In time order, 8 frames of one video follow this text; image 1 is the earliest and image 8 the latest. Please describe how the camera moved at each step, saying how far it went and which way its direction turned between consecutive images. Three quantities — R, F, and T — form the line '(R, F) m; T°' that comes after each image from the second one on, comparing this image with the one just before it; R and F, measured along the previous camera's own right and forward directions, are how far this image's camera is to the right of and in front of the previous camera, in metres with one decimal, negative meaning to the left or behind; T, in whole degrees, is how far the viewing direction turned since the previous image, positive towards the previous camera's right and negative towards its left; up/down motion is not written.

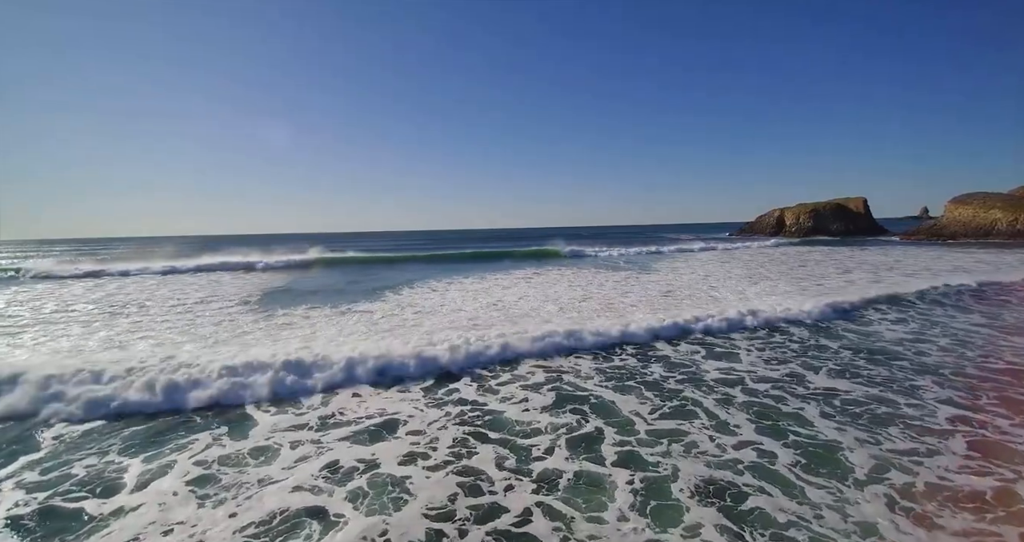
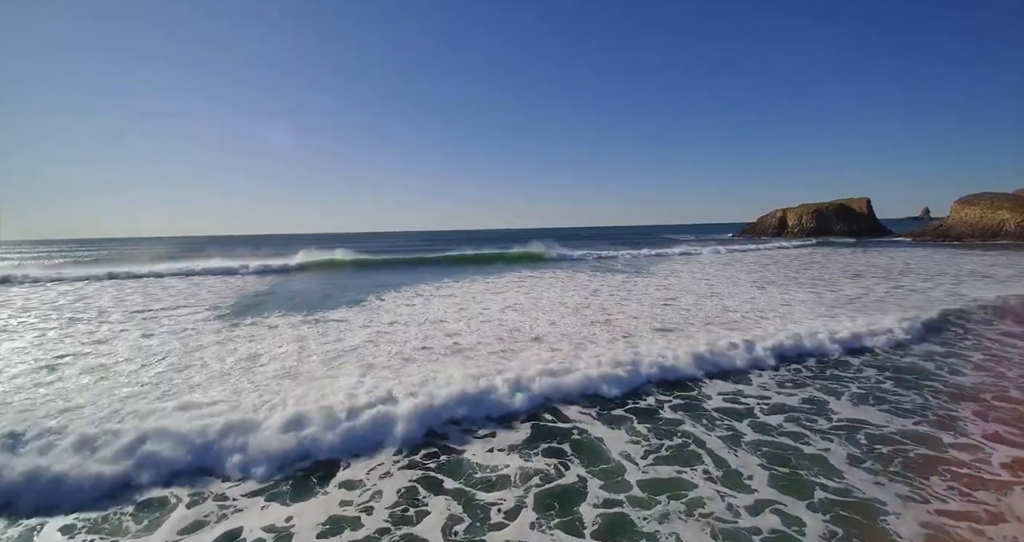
(+0.3, +0.9) m; 0°
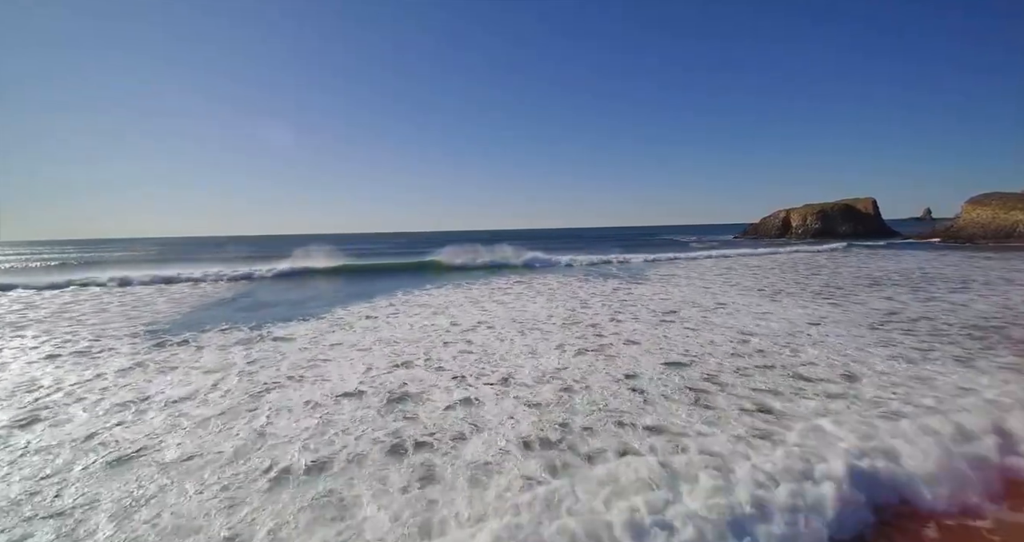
(+0.6, +1.4) m; 0°
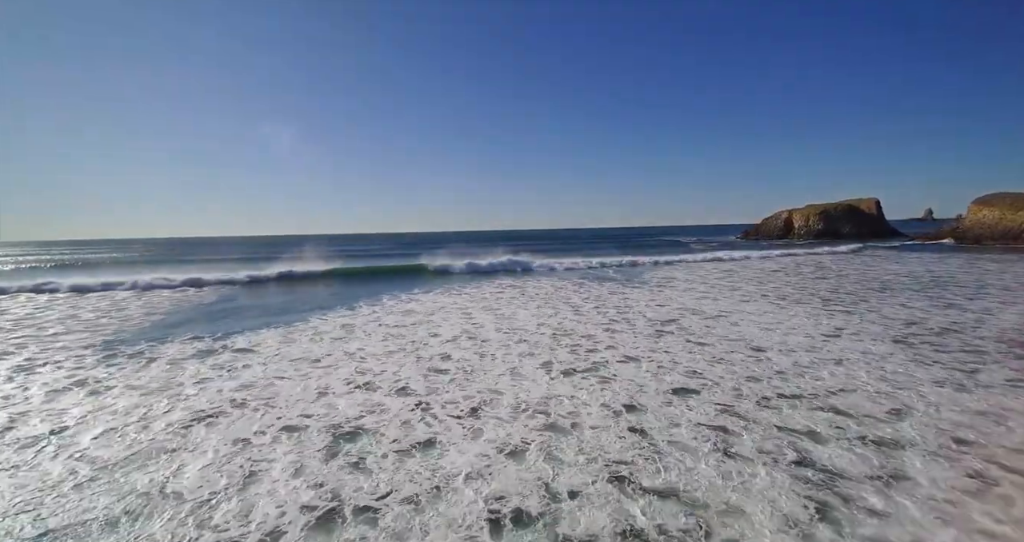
(+0.3, +0.8) m; 0°
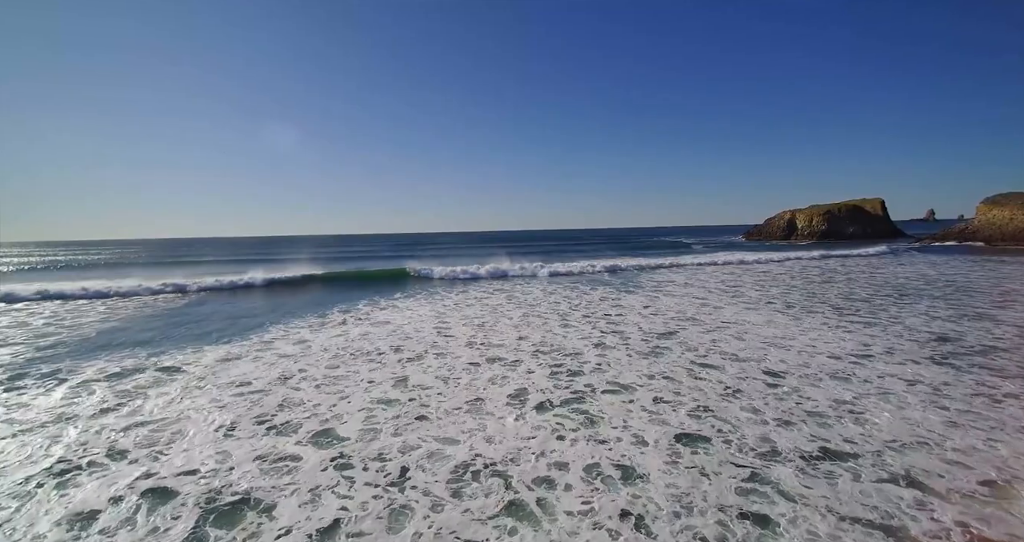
(+0.4, +1.1) m; 0°
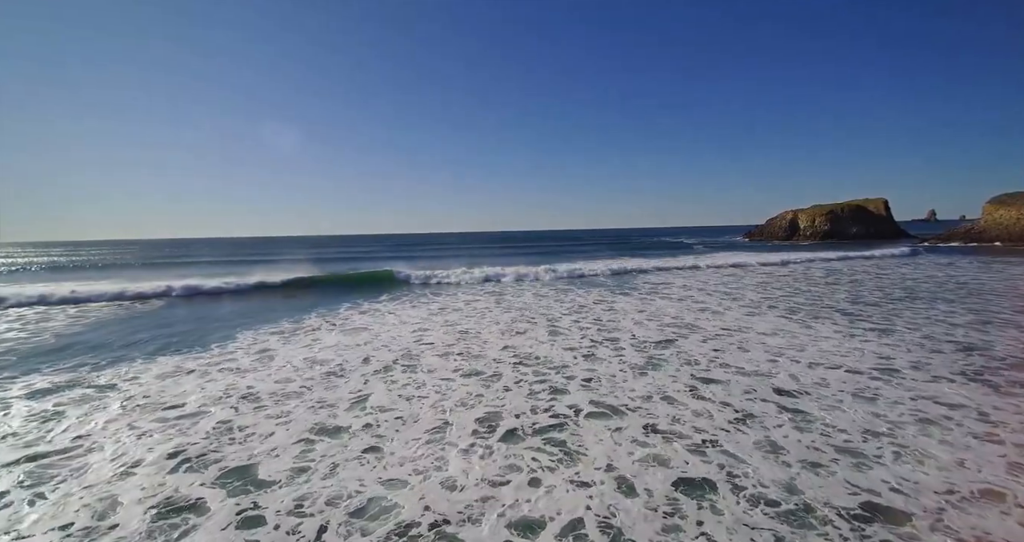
(+0.3, +0.7) m; 0°
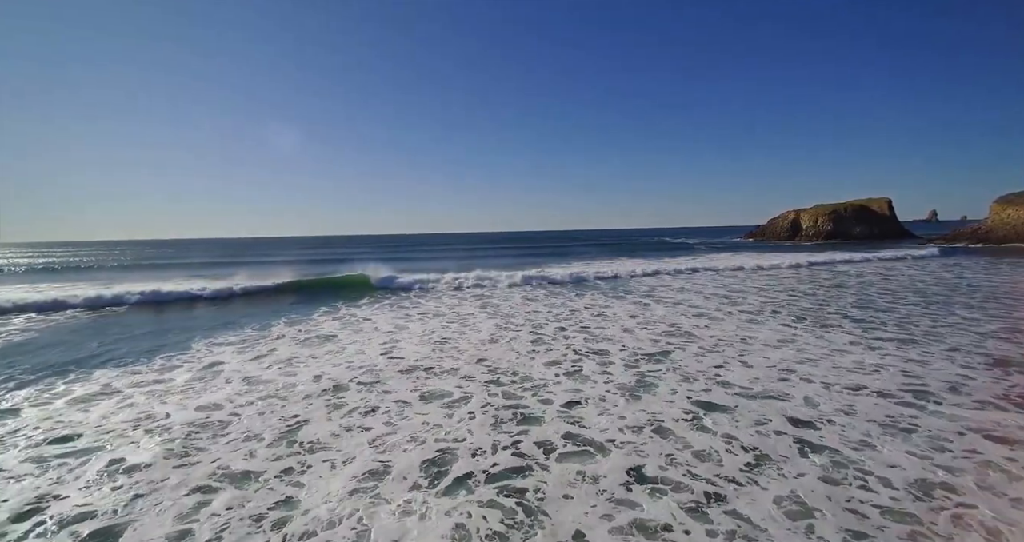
(+0.4, +0.8) m; 0°
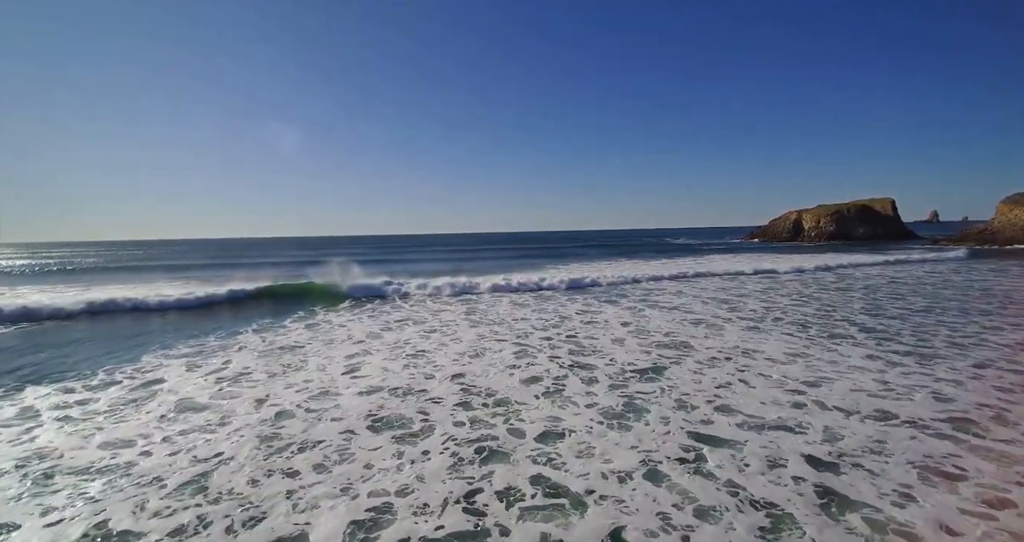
(+0.3, +0.7) m; 0°
